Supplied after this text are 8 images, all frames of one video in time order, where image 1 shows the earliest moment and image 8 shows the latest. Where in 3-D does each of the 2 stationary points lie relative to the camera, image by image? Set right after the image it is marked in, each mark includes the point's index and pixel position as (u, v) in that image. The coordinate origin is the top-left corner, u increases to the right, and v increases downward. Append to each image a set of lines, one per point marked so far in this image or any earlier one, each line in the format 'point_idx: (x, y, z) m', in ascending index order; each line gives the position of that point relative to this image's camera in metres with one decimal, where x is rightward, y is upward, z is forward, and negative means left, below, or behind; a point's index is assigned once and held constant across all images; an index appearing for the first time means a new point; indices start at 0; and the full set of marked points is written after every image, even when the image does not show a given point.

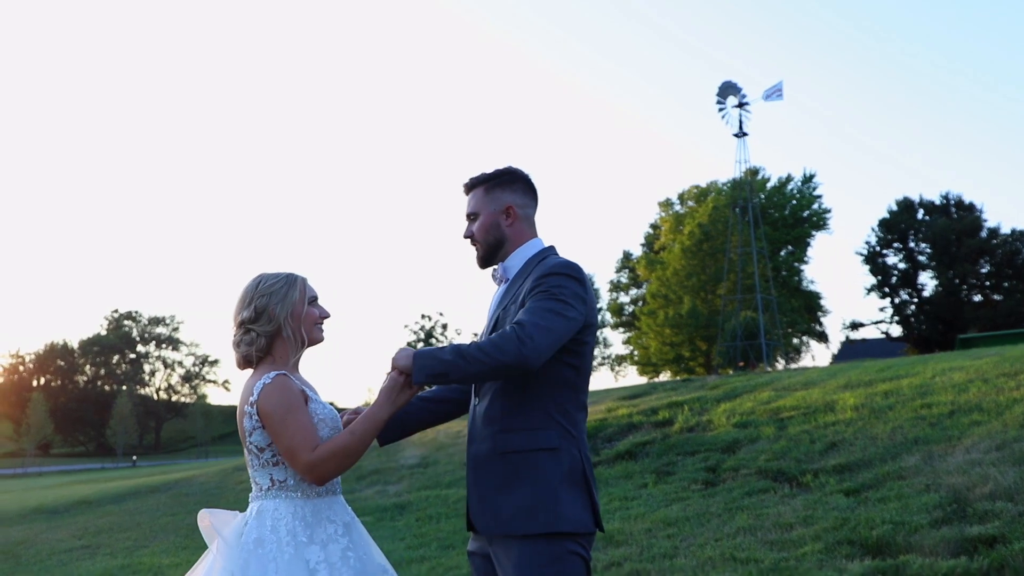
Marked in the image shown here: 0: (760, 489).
0: (+2.0, -1.6, +10.8) m
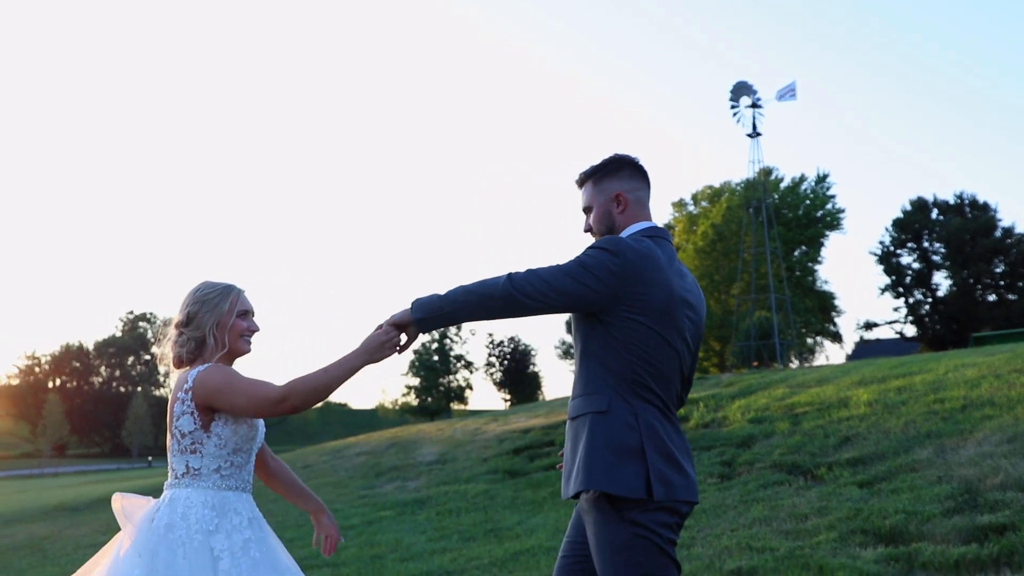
0: (+2.2, -1.6, +11.0) m
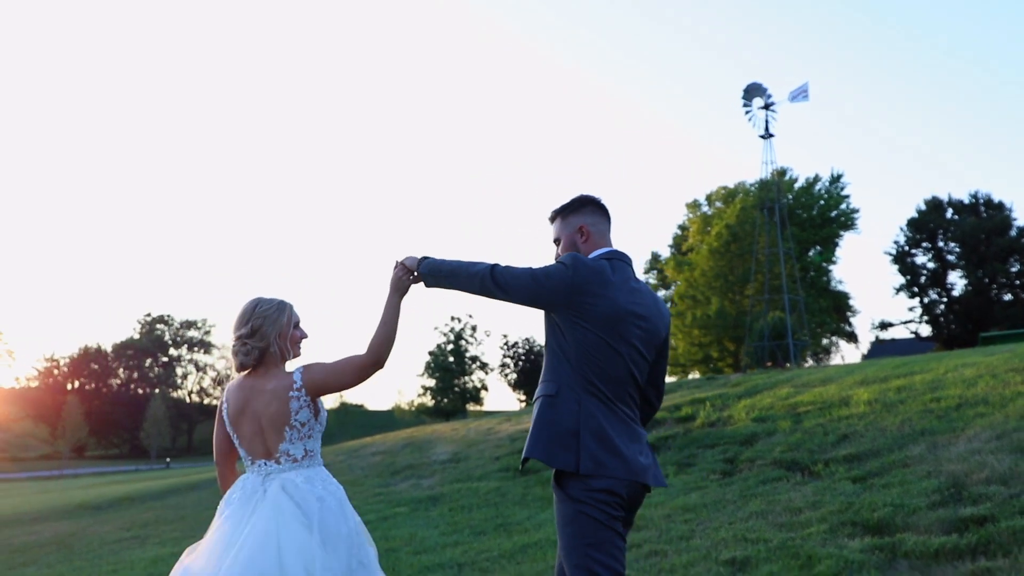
0: (+2.2, -1.6, +11.4) m
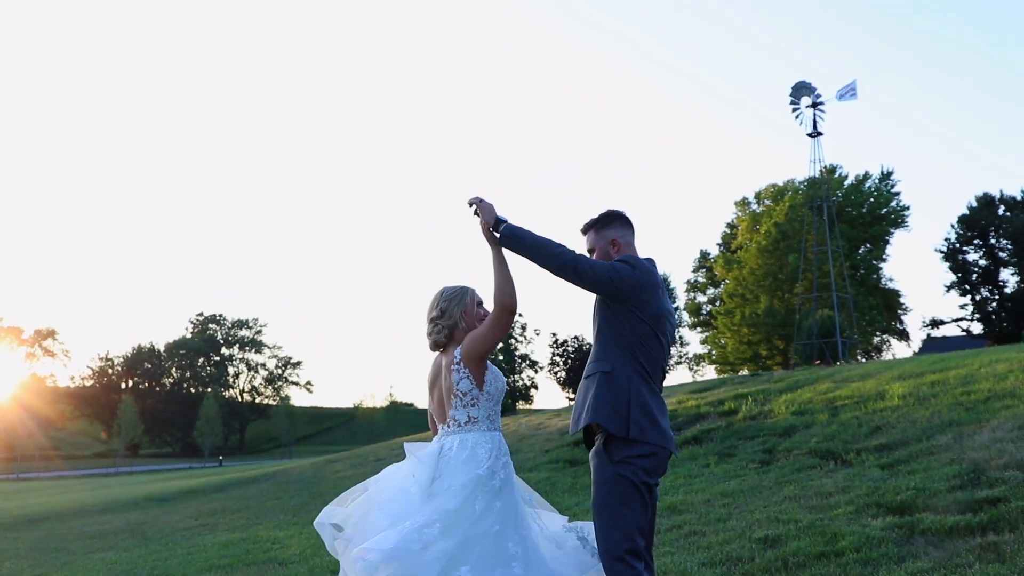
0: (+2.7, -1.6, +12.1) m
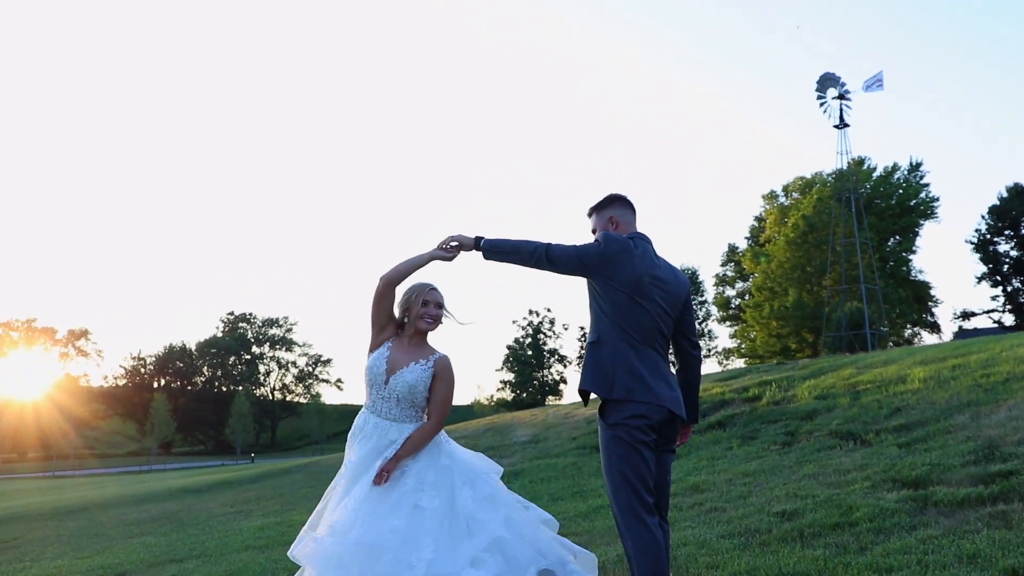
0: (+2.9, -1.5, +12.4) m
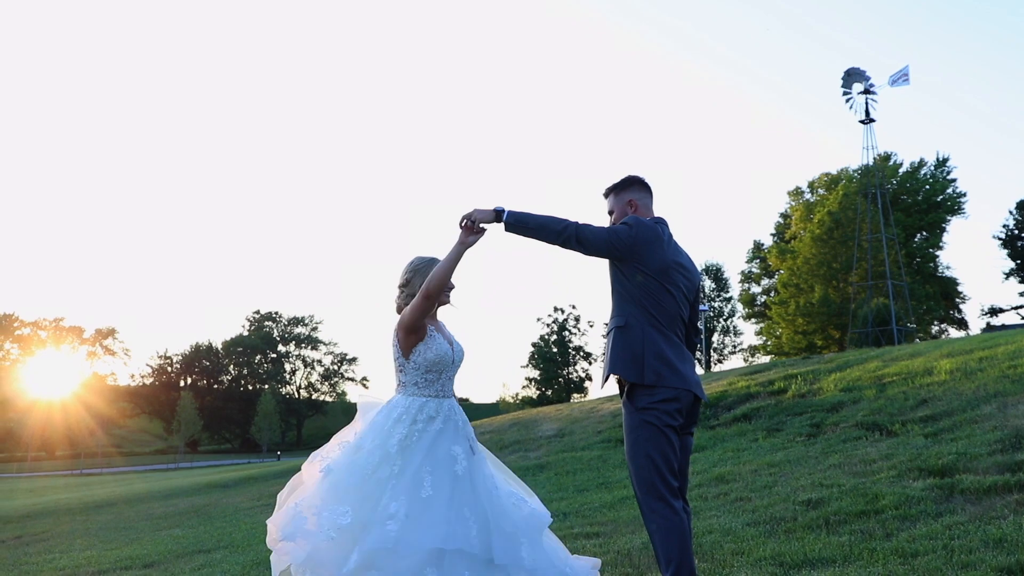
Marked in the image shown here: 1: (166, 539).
0: (+3.2, -1.4, +12.3) m
1: (-3.8, -2.7, +14.5) m
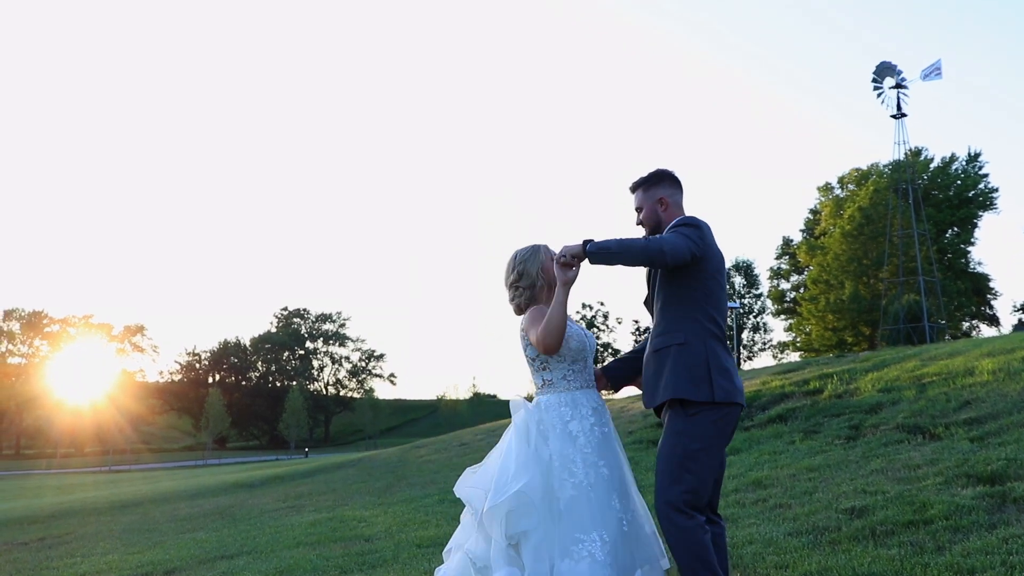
0: (+3.4, -1.4, +11.9) m
1: (-3.4, -2.7, +14.2) m
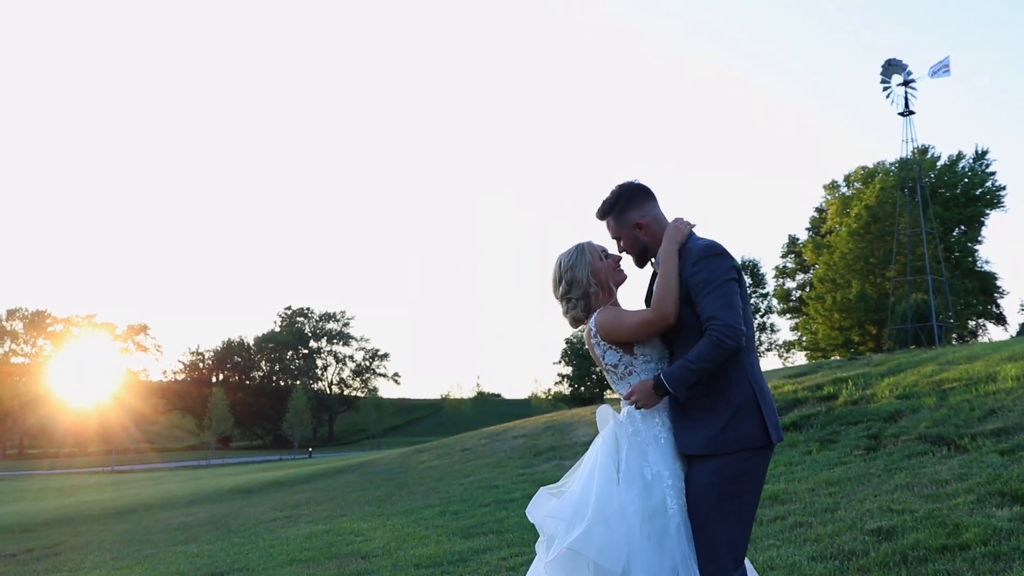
0: (+3.5, -1.4, +11.4) m
1: (-3.4, -2.7, +13.6) m
